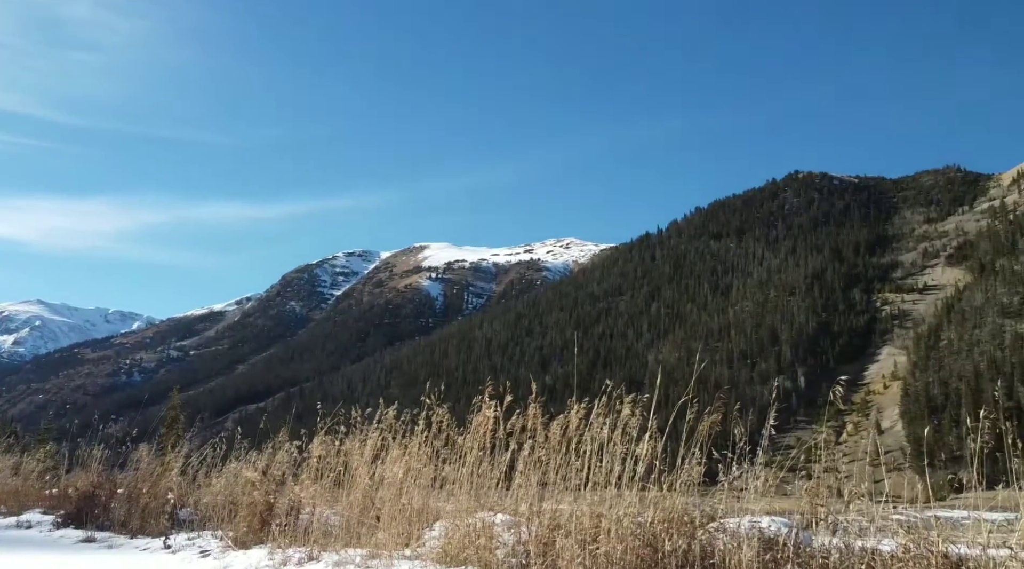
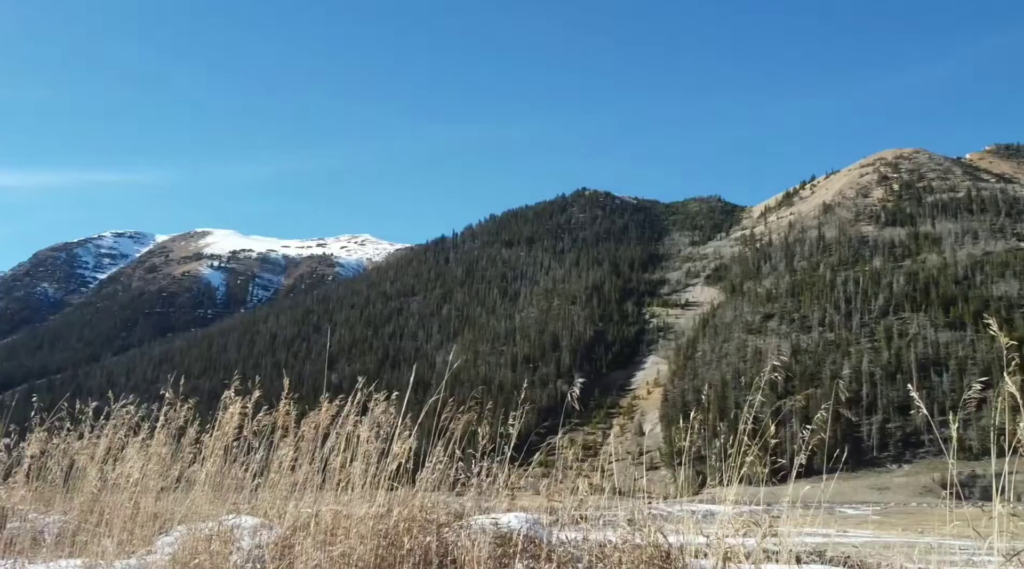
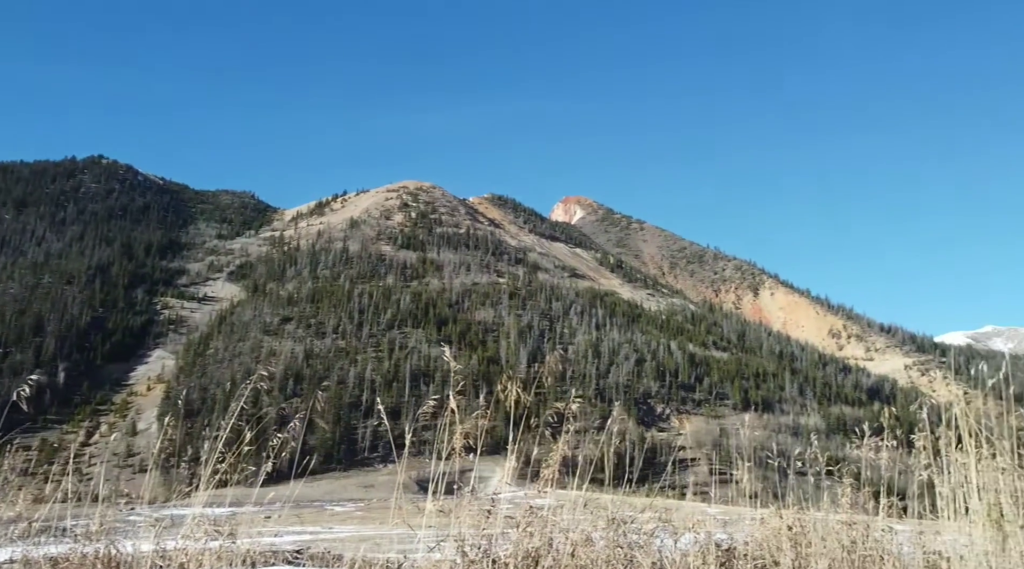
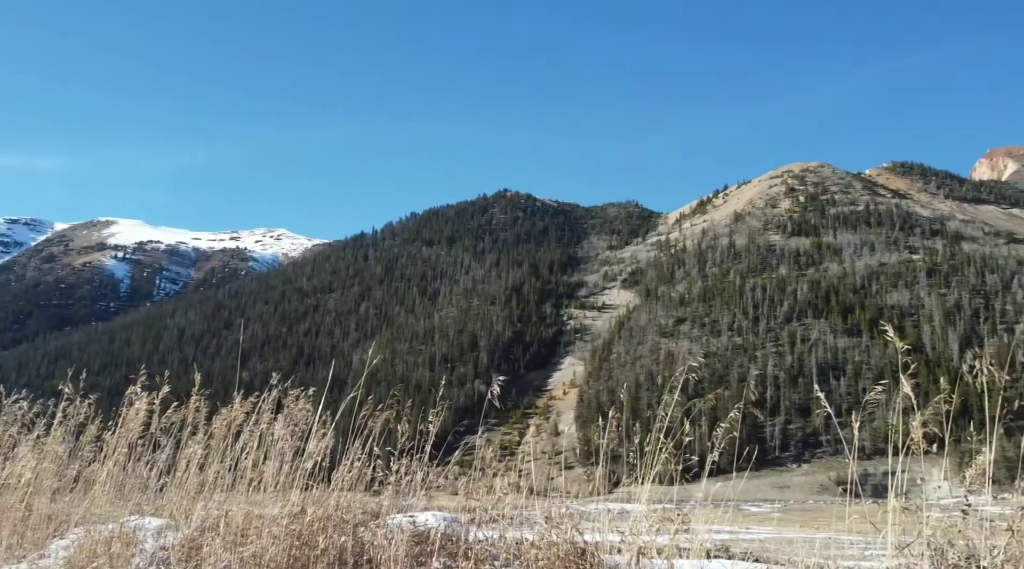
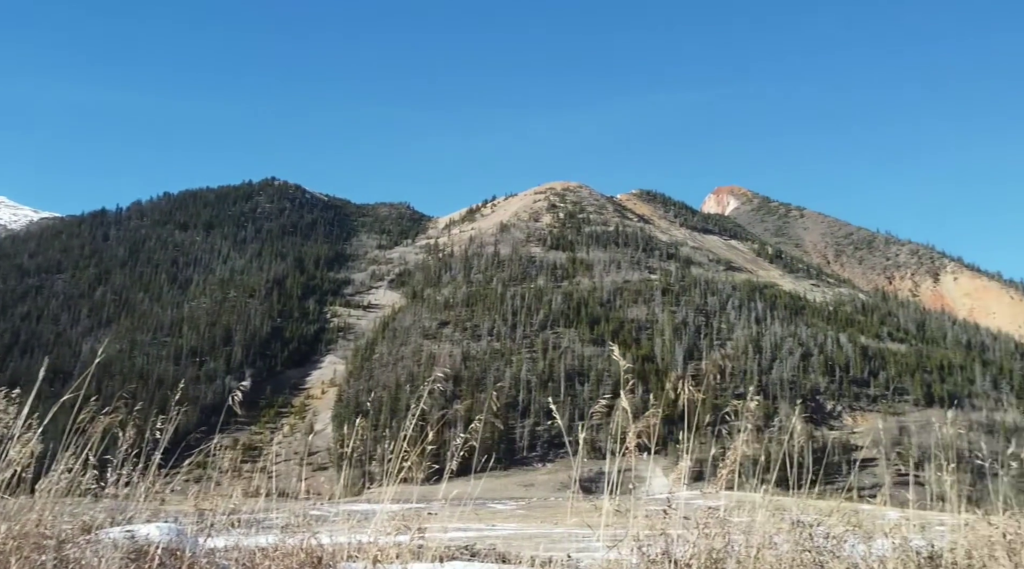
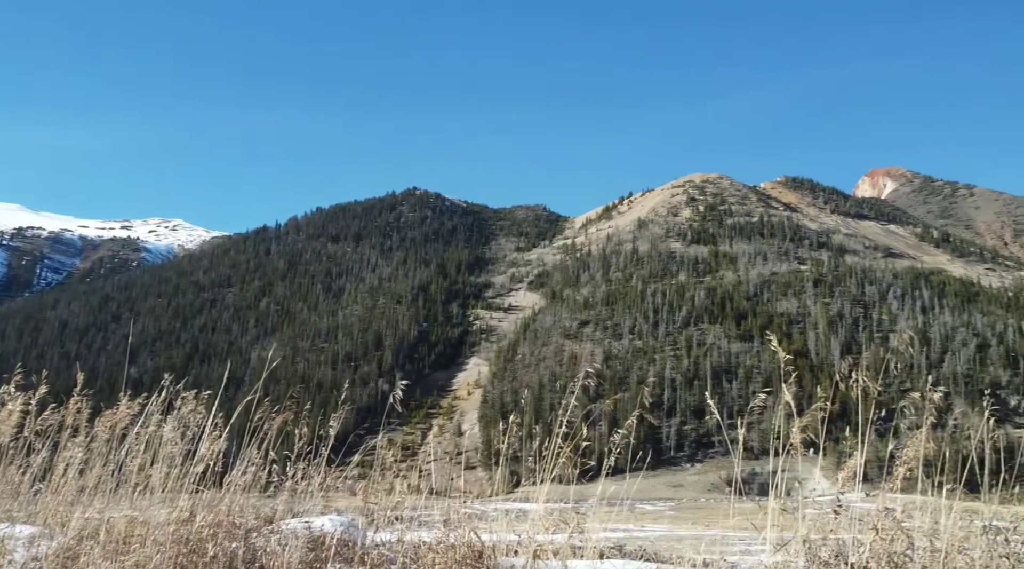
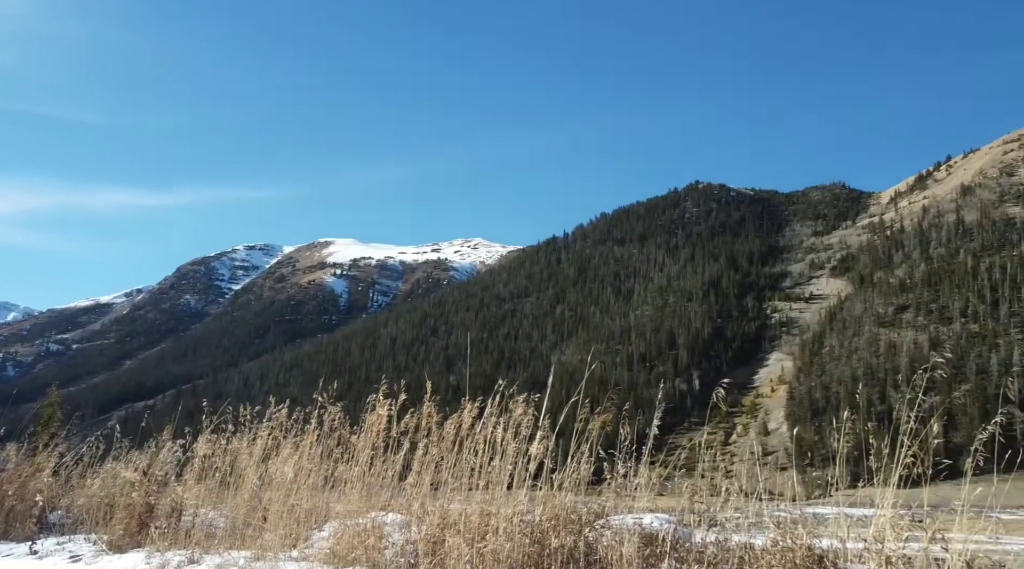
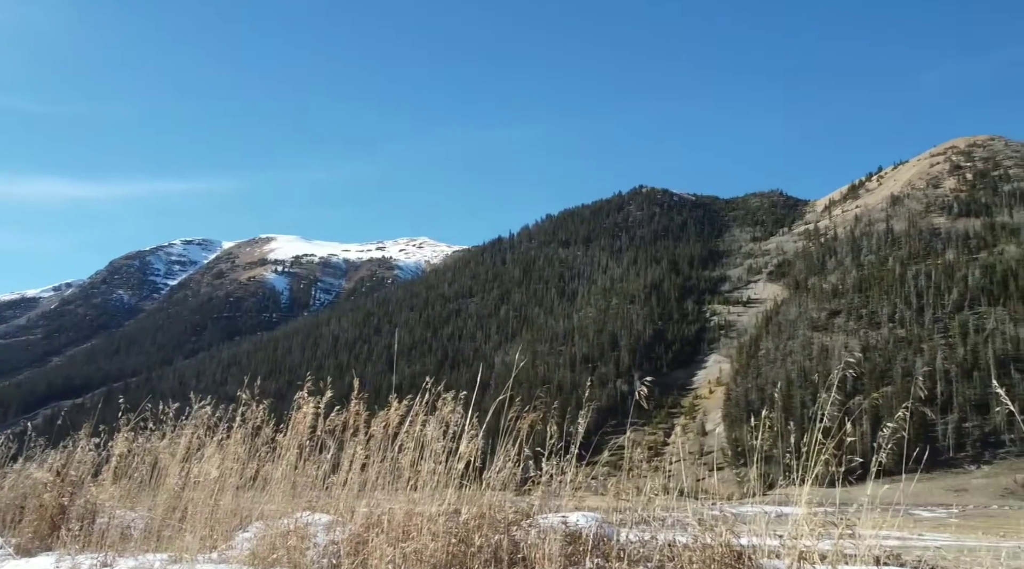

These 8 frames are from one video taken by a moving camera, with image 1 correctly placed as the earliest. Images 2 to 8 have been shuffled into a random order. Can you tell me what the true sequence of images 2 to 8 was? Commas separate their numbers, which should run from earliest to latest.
7, 8, 2, 4, 6, 5, 3
